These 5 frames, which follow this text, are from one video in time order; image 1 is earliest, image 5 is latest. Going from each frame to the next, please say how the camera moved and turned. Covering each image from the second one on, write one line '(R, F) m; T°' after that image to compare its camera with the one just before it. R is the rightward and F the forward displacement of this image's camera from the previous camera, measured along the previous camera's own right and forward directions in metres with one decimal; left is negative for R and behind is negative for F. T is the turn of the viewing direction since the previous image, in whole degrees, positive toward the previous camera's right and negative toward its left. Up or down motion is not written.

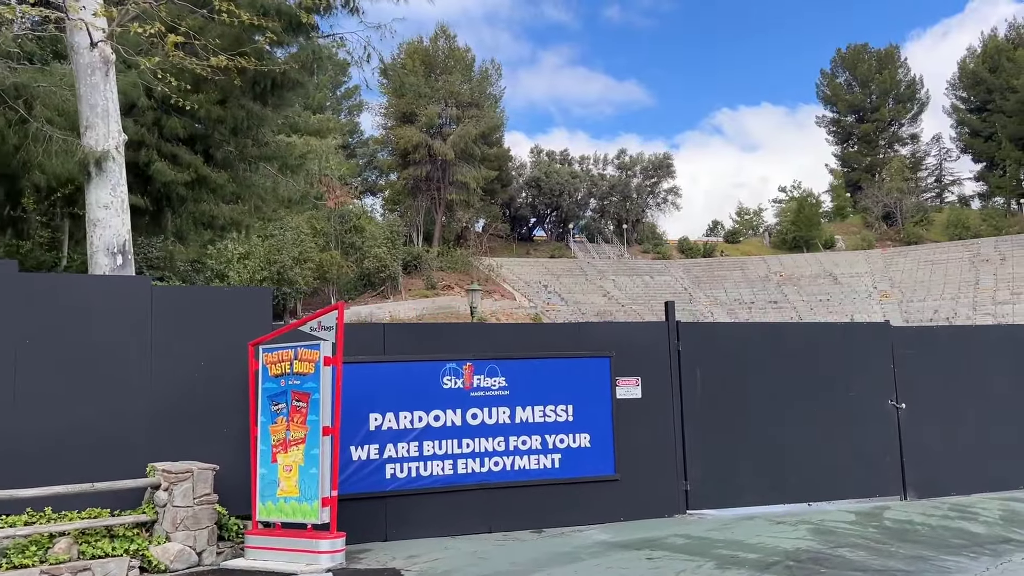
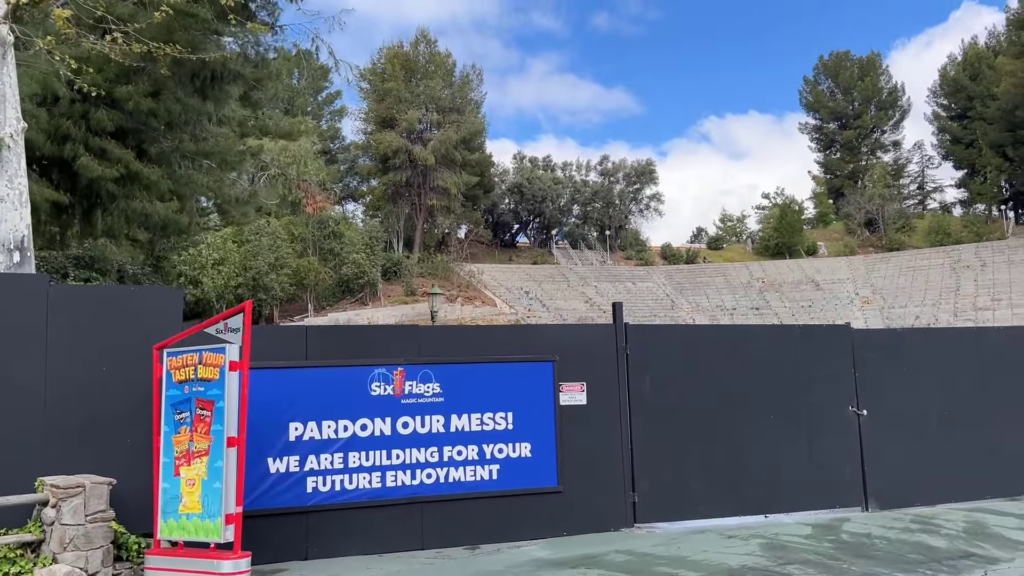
(+0.4, +0.4) m; +1°
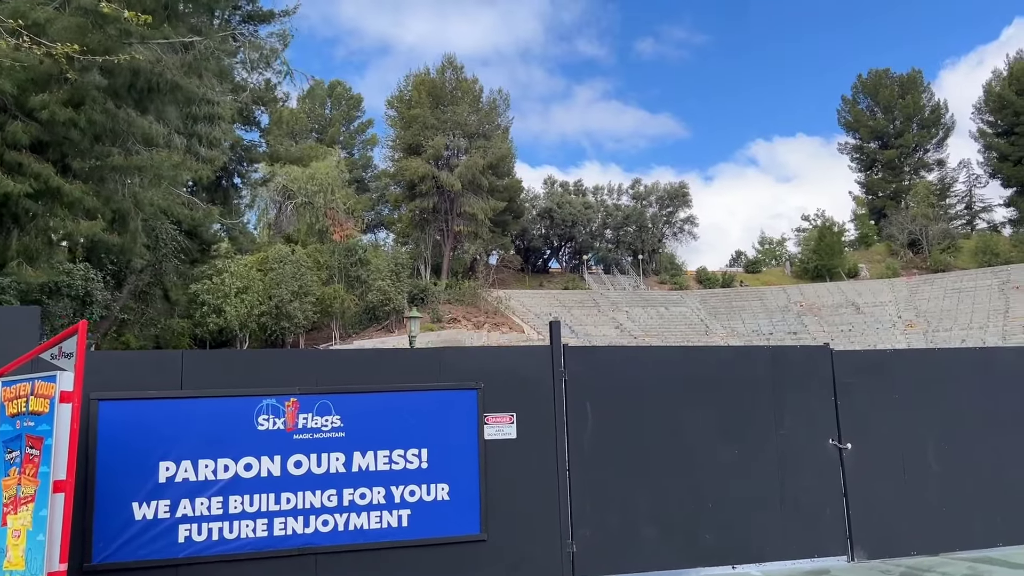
(+0.9, +0.8) m; -3°
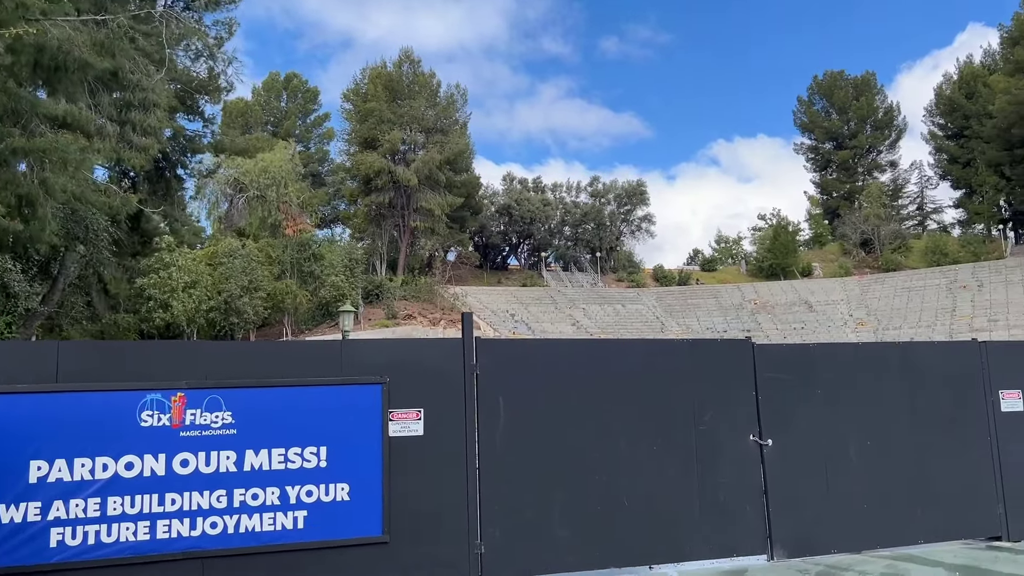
(+0.4, +0.2) m; +3°
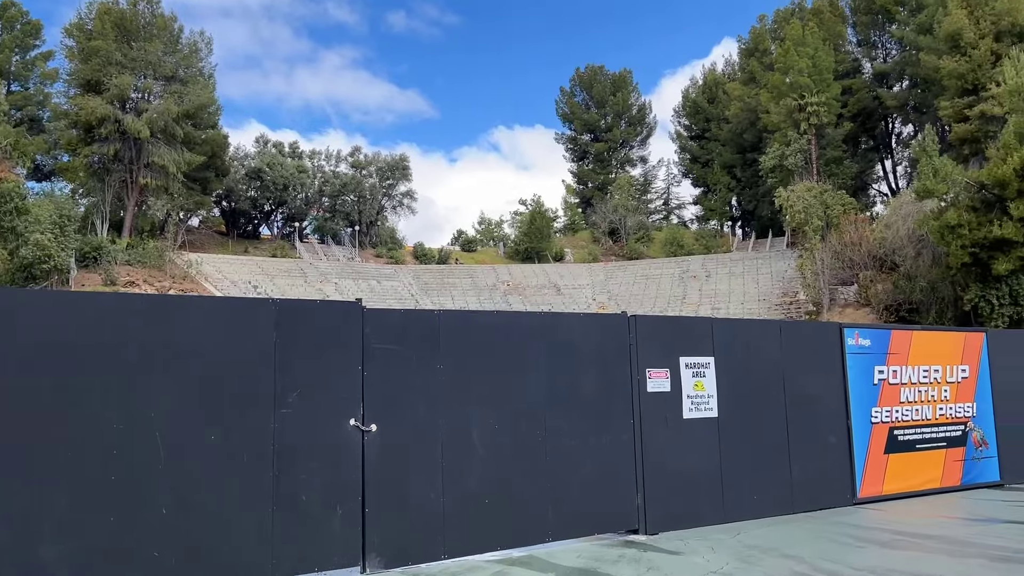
(+1.4, +1.2) m; +15°
